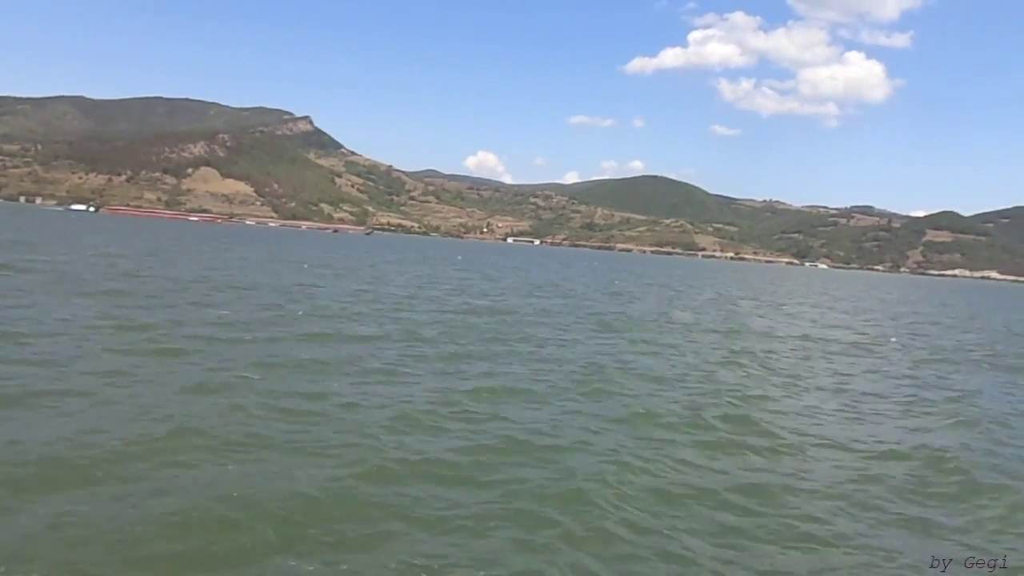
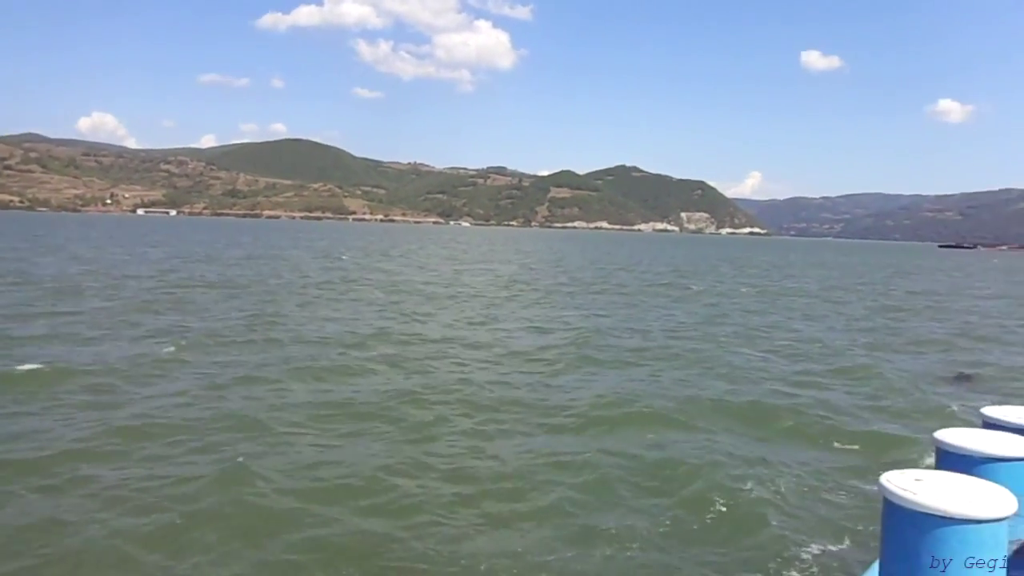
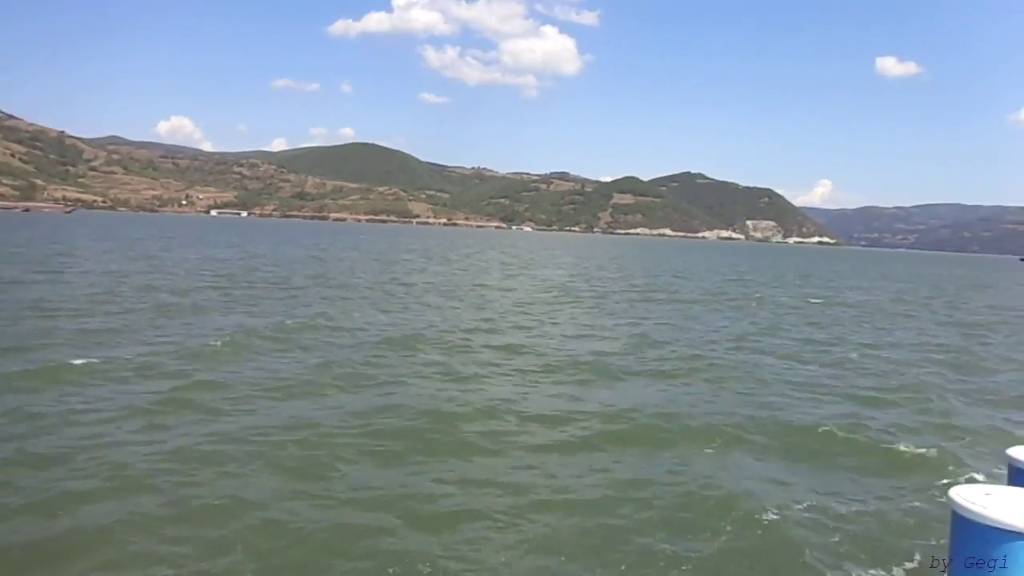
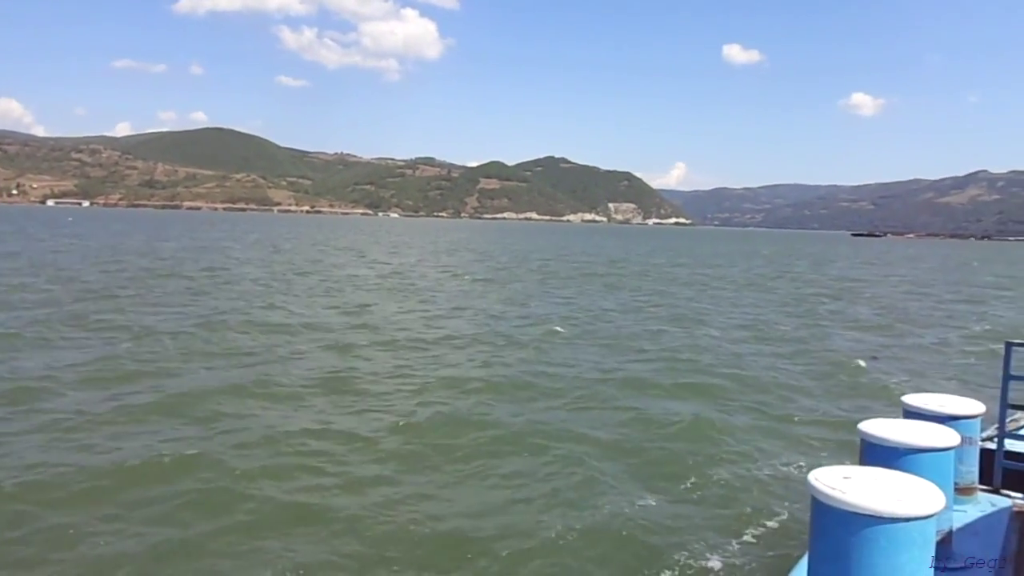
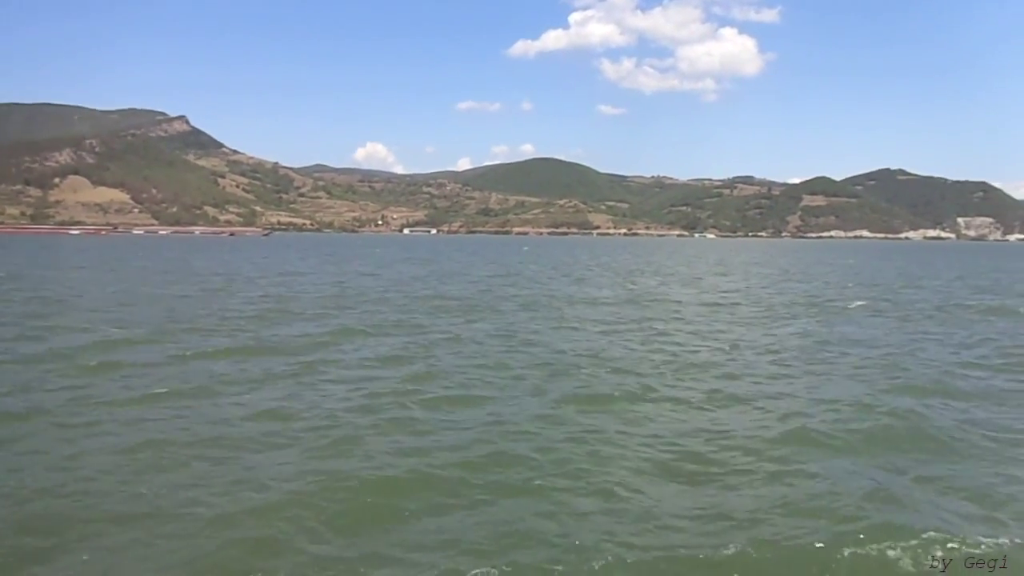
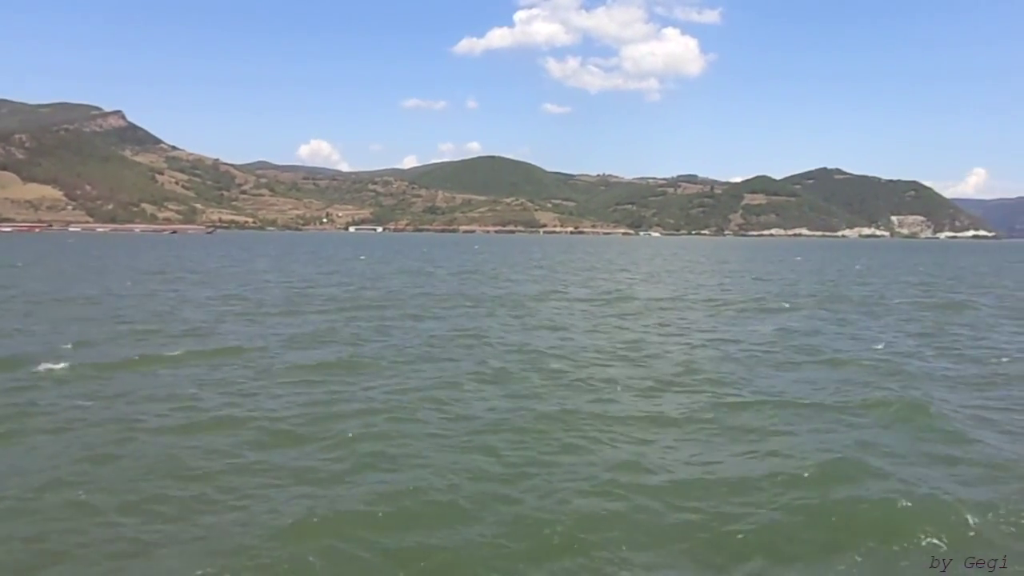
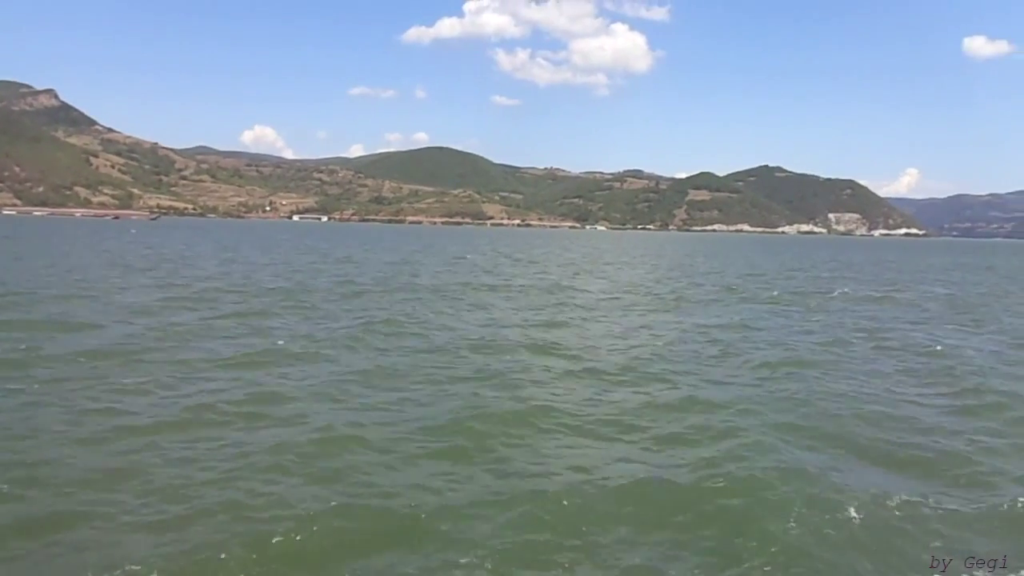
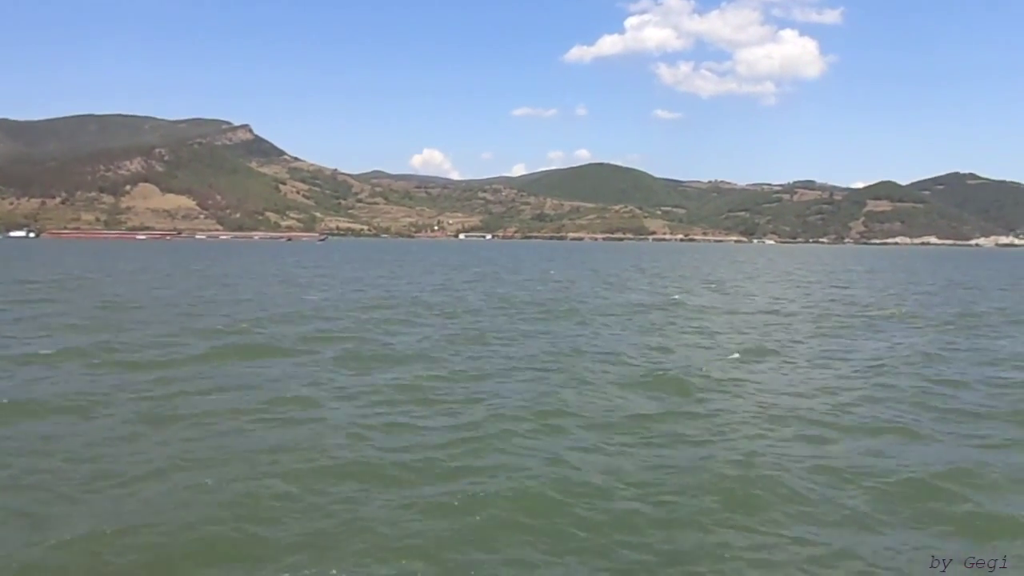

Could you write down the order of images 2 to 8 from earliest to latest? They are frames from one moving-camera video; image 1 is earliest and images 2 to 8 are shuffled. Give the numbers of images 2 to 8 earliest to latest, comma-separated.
8, 5, 6, 7, 3, 2, 4
